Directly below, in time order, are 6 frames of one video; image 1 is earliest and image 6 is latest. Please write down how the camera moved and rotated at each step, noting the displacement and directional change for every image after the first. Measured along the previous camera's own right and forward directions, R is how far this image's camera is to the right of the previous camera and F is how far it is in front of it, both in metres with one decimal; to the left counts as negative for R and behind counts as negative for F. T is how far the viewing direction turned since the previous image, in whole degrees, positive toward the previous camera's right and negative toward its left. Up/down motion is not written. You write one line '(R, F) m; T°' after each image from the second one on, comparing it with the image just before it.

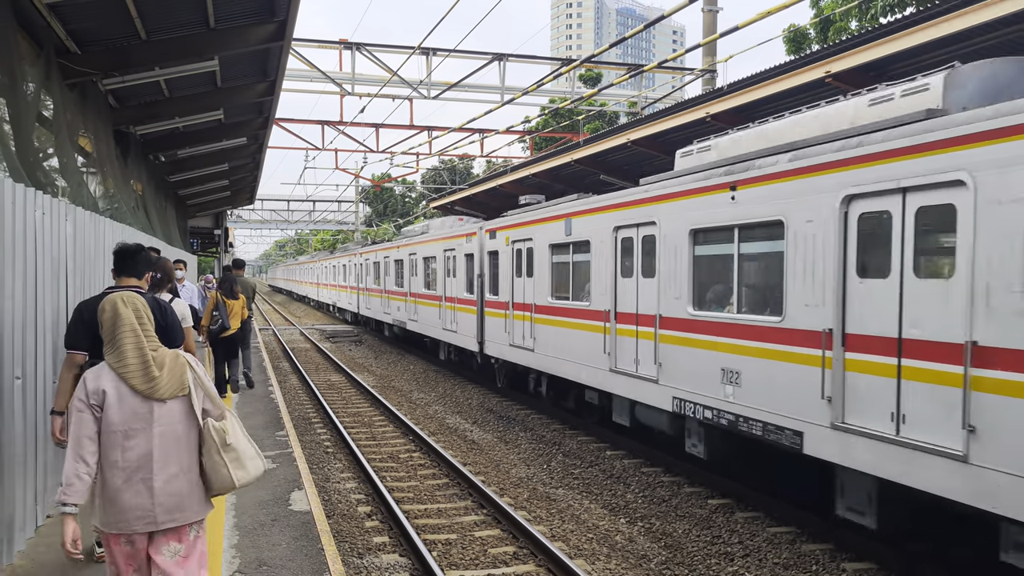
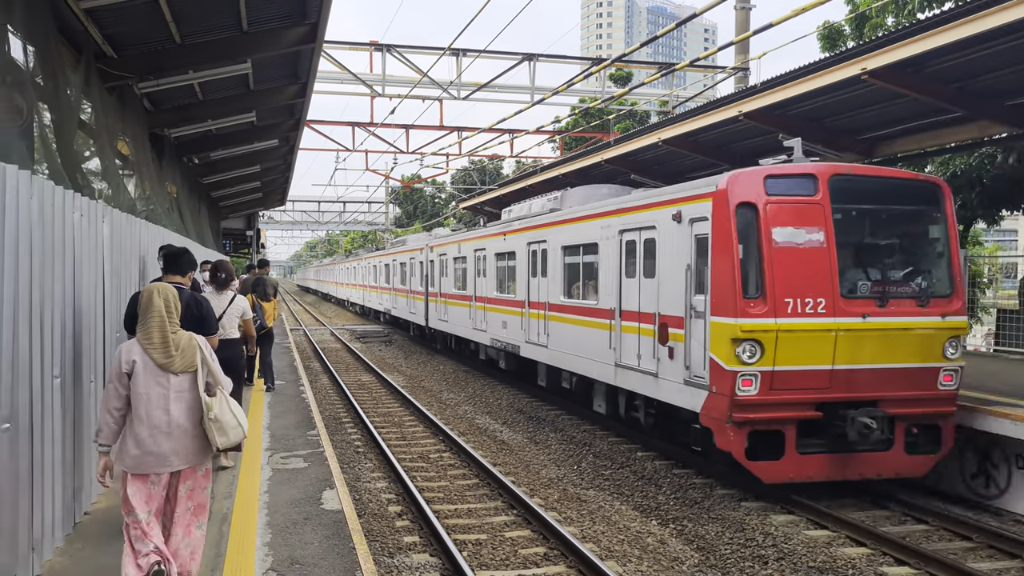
(0.0, 0.0) m; -1°
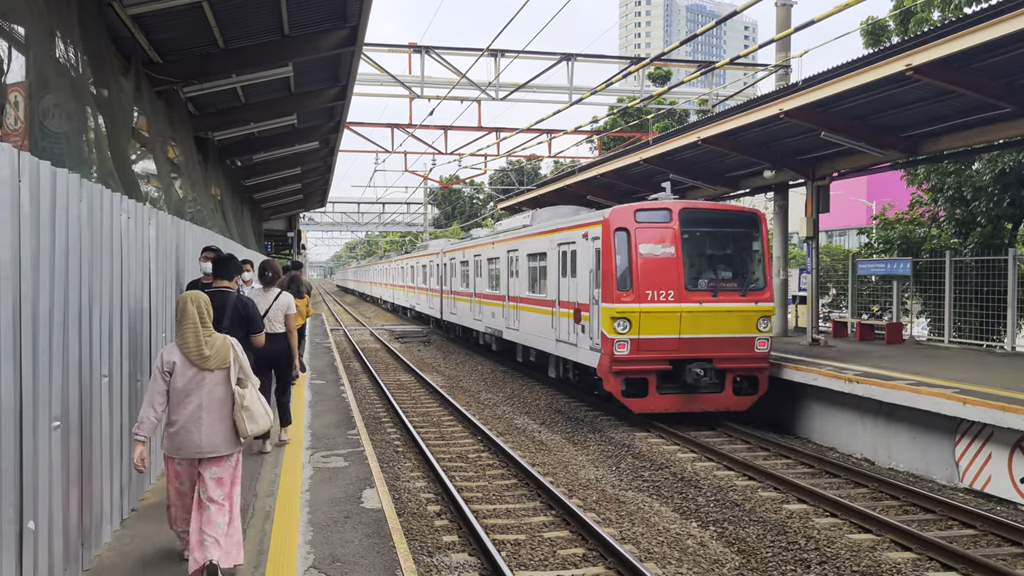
(0.0, 0.0) m; -2°
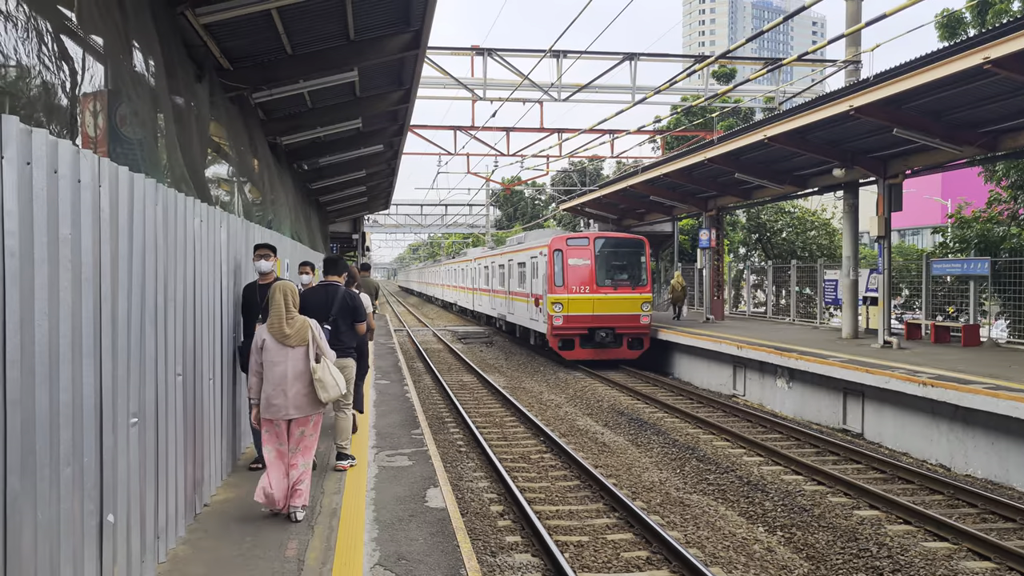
(0.0, 0.0) m; -3°
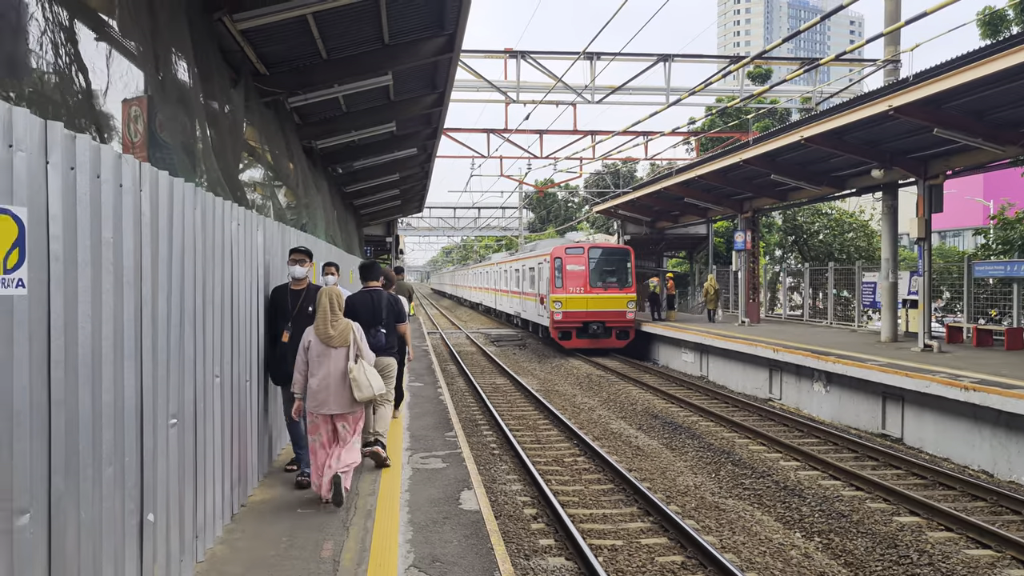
(0.0, 0.0) m; -2°
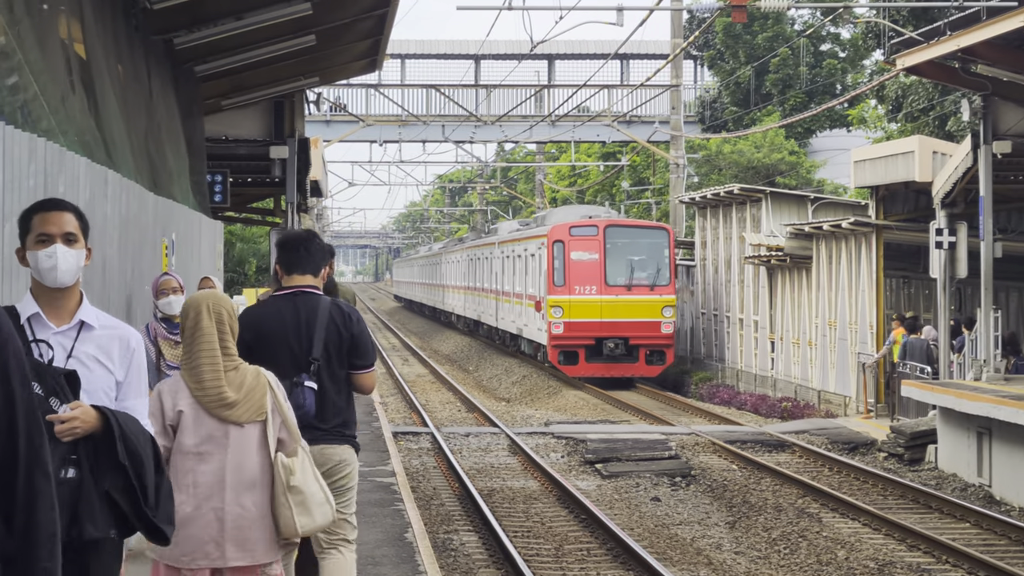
(-0.5, +7.3) m; +2°
